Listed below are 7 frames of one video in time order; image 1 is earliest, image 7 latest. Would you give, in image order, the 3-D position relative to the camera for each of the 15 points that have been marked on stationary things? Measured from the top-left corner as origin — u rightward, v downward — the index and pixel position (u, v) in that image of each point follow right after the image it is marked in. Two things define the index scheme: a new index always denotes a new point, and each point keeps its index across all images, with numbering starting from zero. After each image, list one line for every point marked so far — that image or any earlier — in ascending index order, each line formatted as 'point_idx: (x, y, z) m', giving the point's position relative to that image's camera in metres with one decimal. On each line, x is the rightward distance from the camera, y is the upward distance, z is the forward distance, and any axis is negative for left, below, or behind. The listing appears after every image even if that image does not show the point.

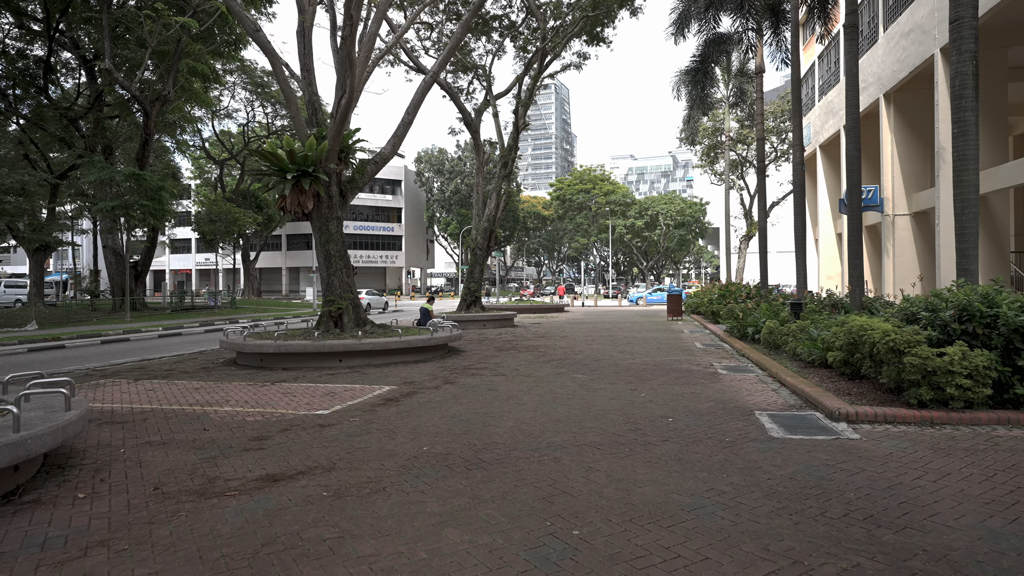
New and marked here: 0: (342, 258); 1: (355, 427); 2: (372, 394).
0: (-3.5, +0.6, +13.3) m
1: (-1.6, -1.4, +6.6) m
2: (-1.9, -1.4, +8.6) m
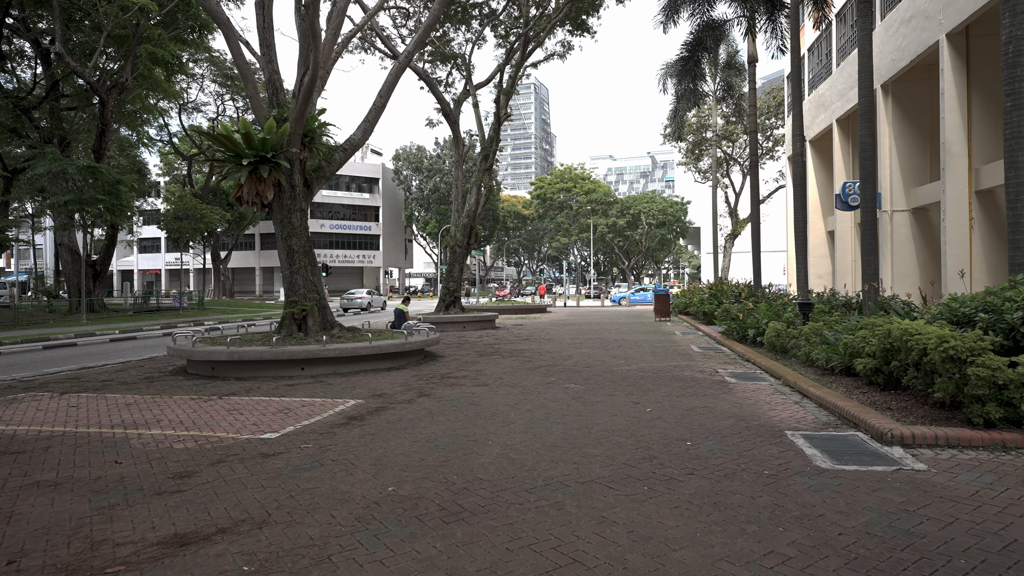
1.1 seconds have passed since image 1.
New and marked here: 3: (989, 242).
0: (-3.8, +0.6, +12.0) m
1: (-1.7, -1.4, +5.3) m
2: (-2.0, -1.4, +7.4) m
3: (+11.2, +1.1, +15.0) m
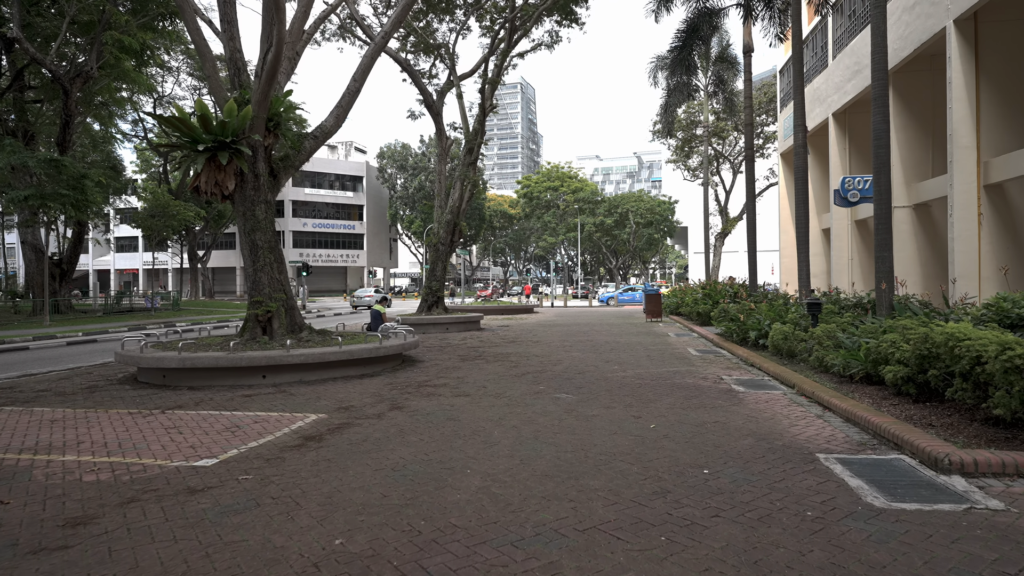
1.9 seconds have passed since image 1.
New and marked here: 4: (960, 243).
0: (-4.1, +0.6, +11.0) m
1: (-1.8, -1.4, +4.3) m
2: (-2.2, -1.4, +6.4) m
3: (+10.9, +1.1, +14.3) m
4: (+9.9, +1.0, +14.3) m
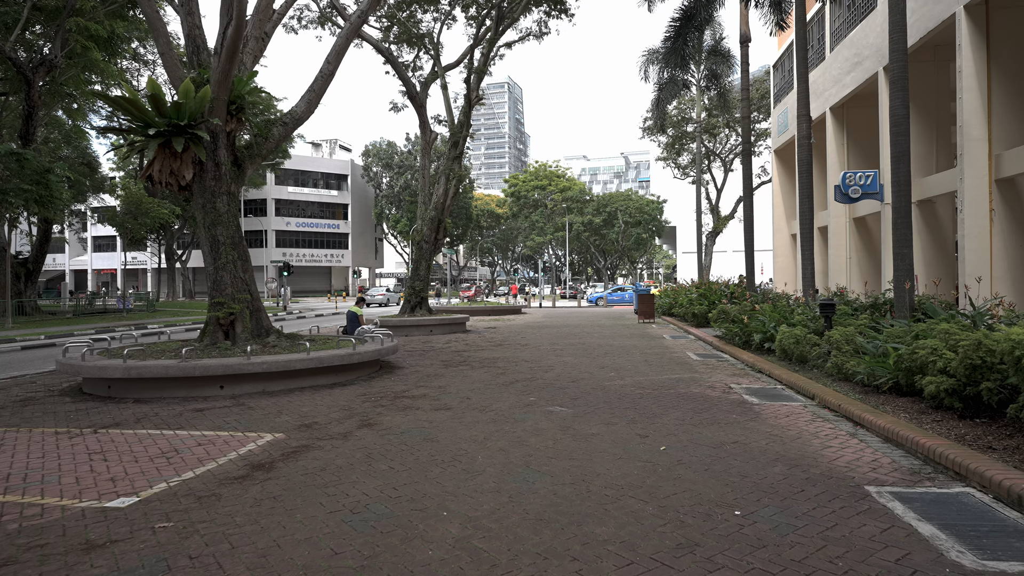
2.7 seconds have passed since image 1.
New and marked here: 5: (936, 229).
0: (-4.3, +0.6, +10.0) m
1: (-1.9, -1.4, +3.4) m
2: (-2.3, -1.4, +5.5) m
3: (+10.6, +1.1, +13.6) m
4: (+9.7, +1.0, +13.5) m
5: (+11.3, +1.6, +17.1) m
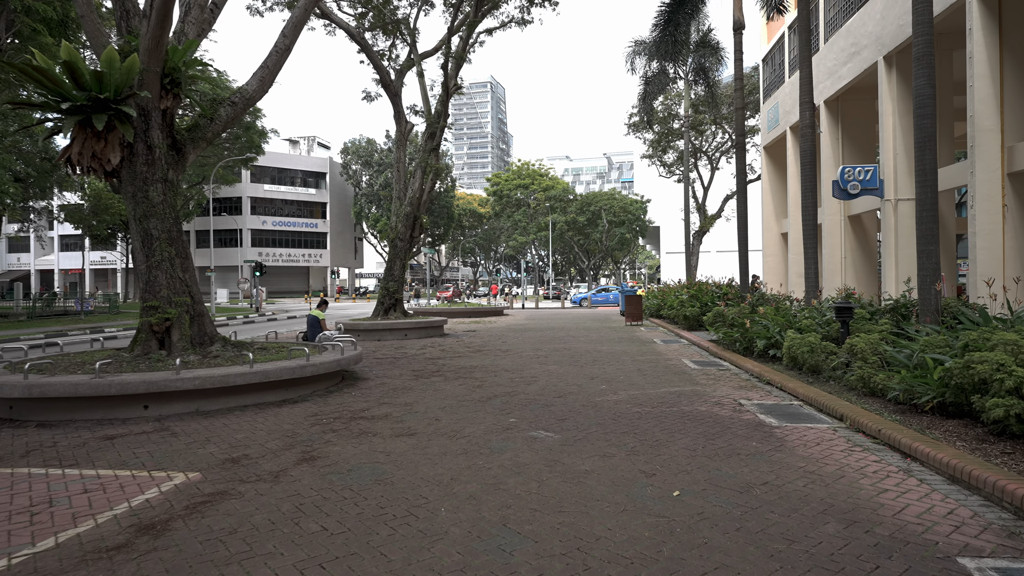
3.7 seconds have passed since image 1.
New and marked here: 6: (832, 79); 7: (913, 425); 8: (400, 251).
0: (-4.6, +0.6, +8.7) m
1: (-2.0, -1.4, +2.2) m
2: (-2.5, -1.4, +4.2) m
3: (+10.2, +1.1, +12.7) m
4: (+9.3, +1.0, +12.6) m
5: (+10.8, +1.6, +16.3) m
6: (+9.8, +6.4, +19.7) m
7: (+3.5, -1.2, +5.6) m
8: (-3.2, +1.0, +18.3) m
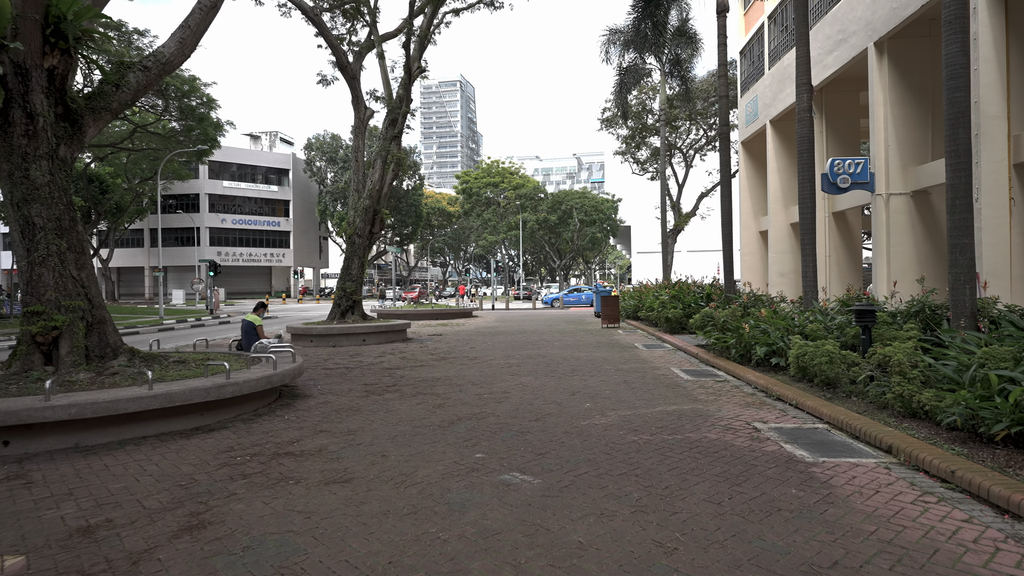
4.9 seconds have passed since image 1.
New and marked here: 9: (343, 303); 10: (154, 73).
0: (-5.0, +0.6, +7.1) m
1: (-2.1, -1.4, +0.7) m
2: (-2.7, -1.4, +2.7) m
3: (+9.6, +1.1, +11.8) m
4: (+8.7, +1.0, +11.7) m
5: (+10.0, +1.6, +15.4) m
6: (+8.9, +6.4, +18.8) m
7: (+3.3, -1.2, +4.4) m
8: (-4.0, +1.0, +16.8) m
9: (-4.4, -0.4, +16.9) m
10: (-4.5, +2.7, +8.1) m
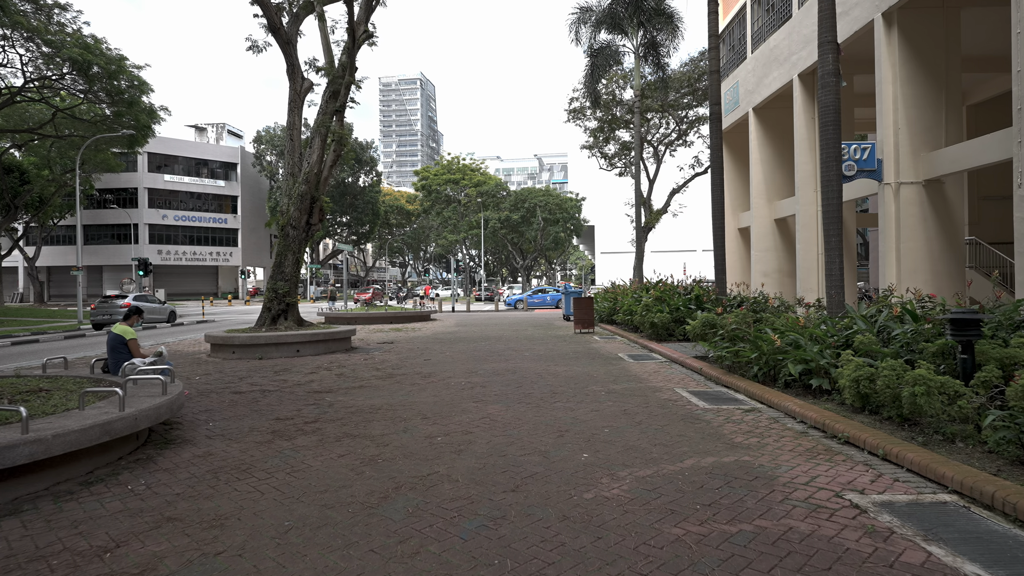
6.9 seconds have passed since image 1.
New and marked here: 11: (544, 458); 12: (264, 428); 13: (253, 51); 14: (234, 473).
0: (-5.2, +0.6, +4.6) m
1: (-2.0, -1.4, -1.7) m
2: (-2.7, -1.4, +0.3) m
3: (+9.0, +1.1, +10.2) m
4: (+8.1, +1.0, +10.0) m
5: (+9.2, +1.5, +13.7) m
6: (+7.9, +6.4, +17.0) m
7: (+3.2, -1.2, +2.4) m
8: (-4.9, +1.0, +14.3) m
9: (-5.3, -0.4, +14.4) m
10: (-4.8, +2.7, +5.6) m
11: (+0.2, -1.3, +5.0) m
12: (-2.5, -1.4, +6.5) m
13: (-6.2, +5.7, +15.6) m
14: (-2.1, -1.4, +4.9) m
